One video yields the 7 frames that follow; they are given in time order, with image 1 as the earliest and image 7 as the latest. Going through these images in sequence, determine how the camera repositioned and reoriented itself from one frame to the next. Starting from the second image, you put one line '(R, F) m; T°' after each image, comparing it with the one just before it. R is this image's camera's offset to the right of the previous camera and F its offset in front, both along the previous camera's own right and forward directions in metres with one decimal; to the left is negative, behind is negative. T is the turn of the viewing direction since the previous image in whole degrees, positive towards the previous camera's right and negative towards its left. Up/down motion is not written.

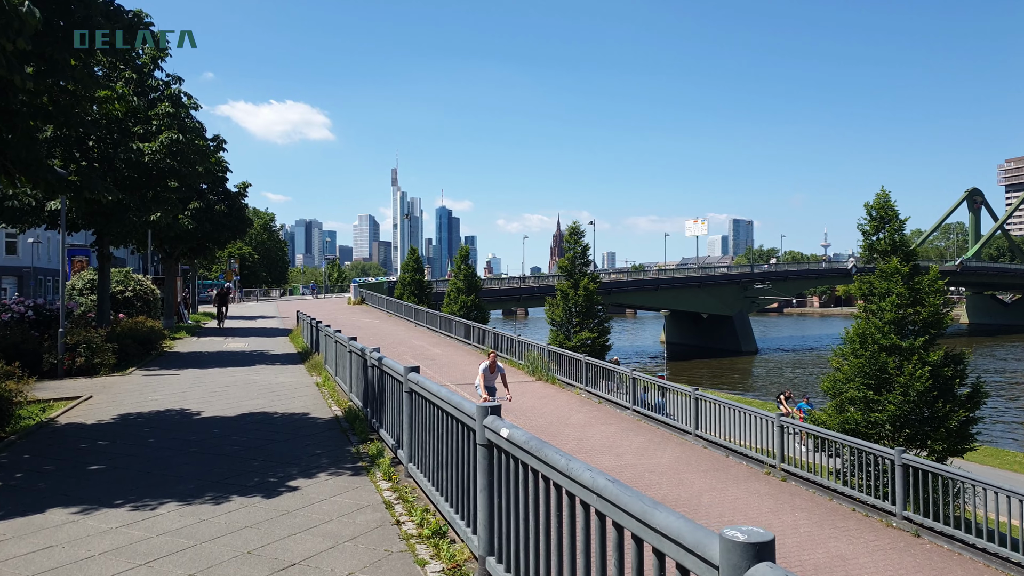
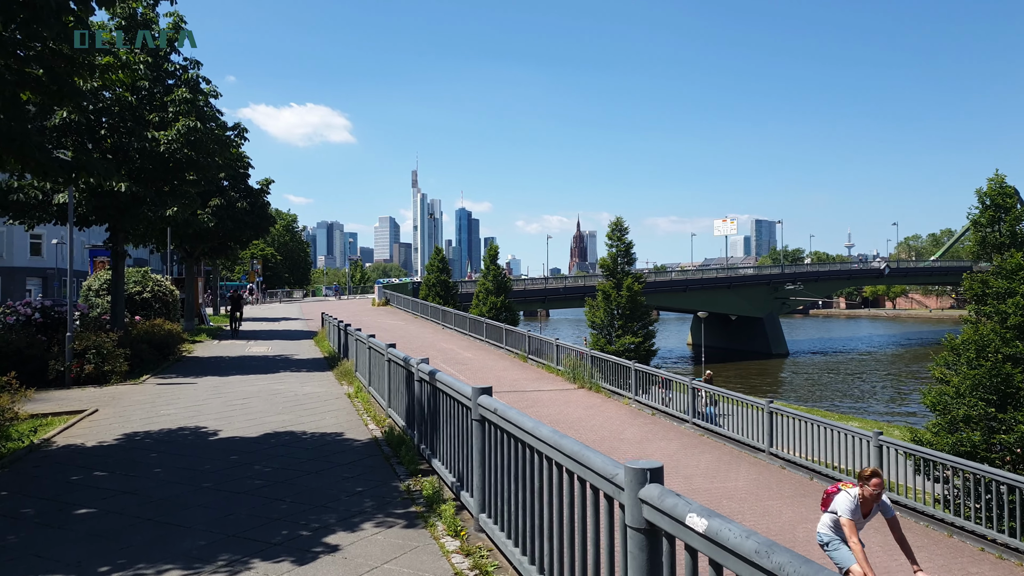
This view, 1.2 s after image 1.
(-0.5, +1.3) m; -2°
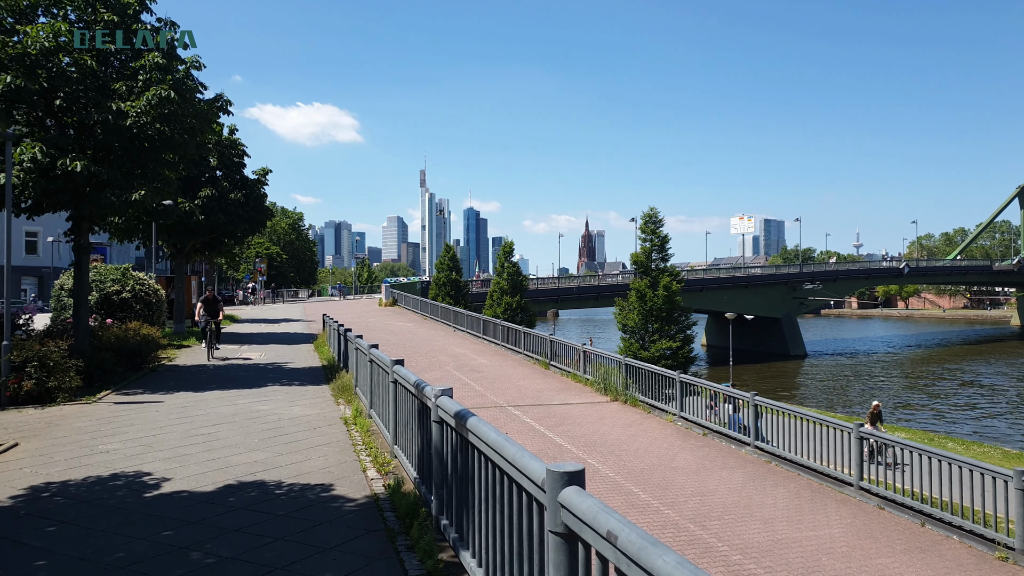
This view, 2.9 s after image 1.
(-0.4, +2.1) m; -1°
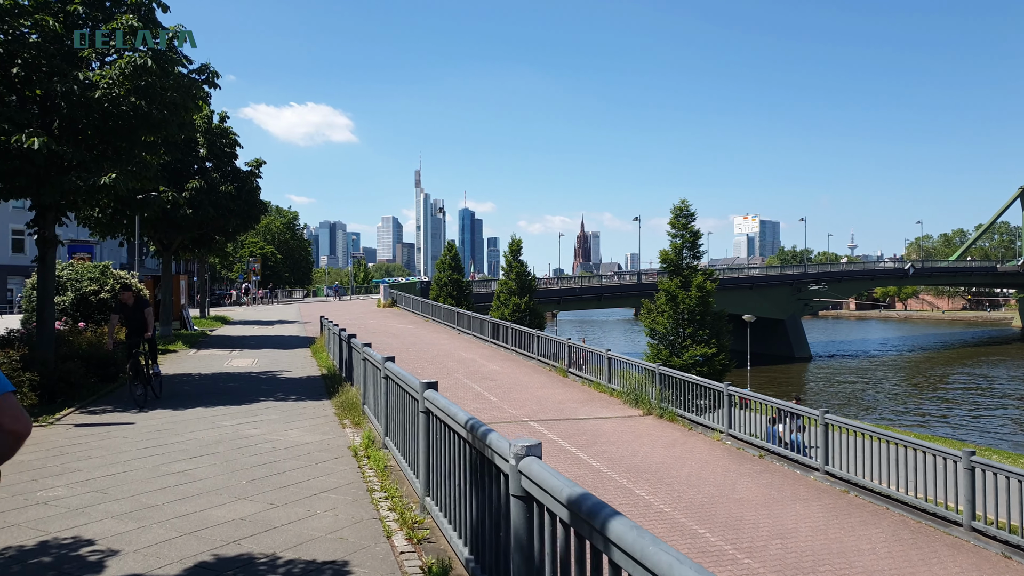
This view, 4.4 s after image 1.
(-0.5, +1.6) m; 0°
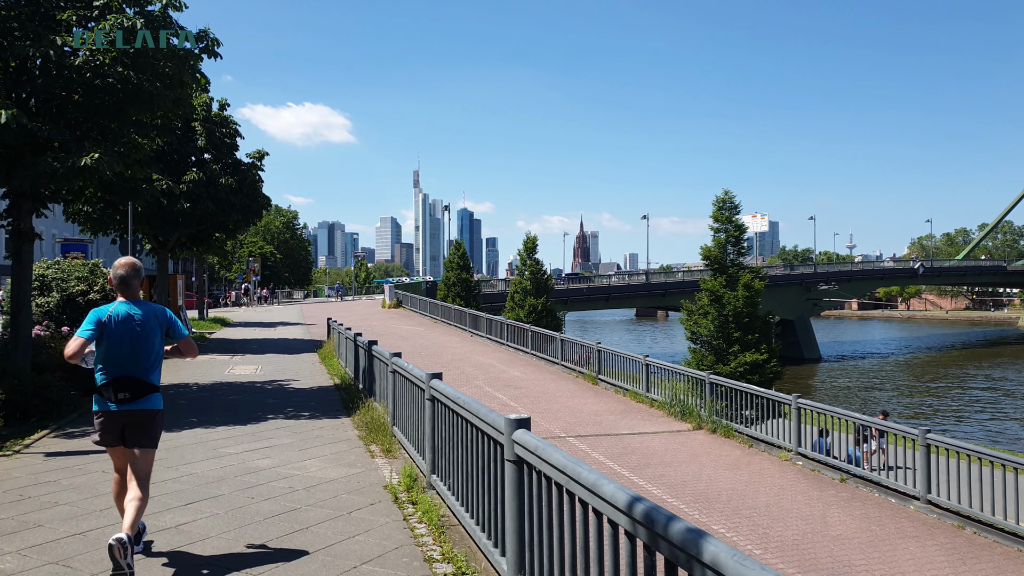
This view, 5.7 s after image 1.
(-0.6, +1.4) m; 0°
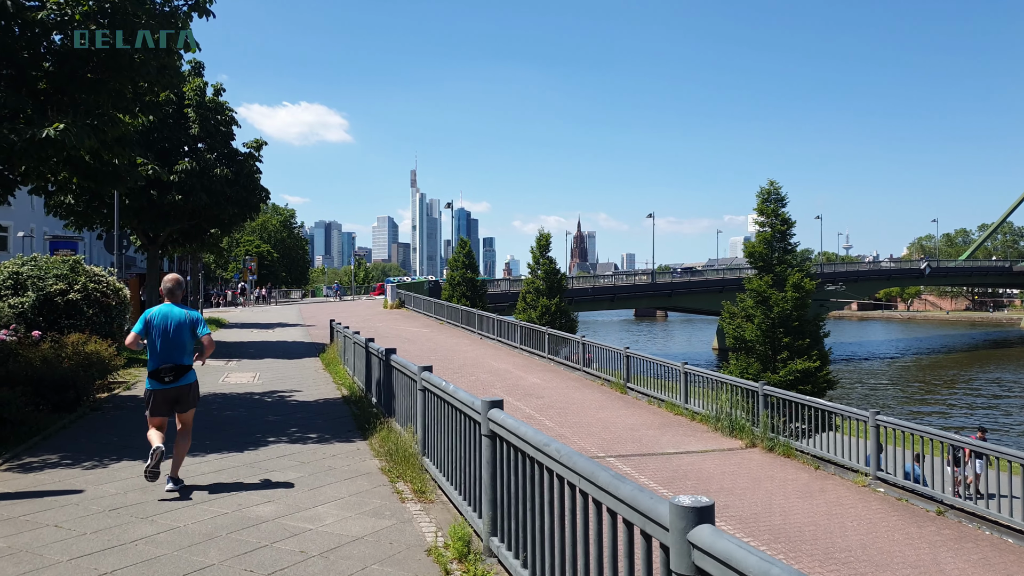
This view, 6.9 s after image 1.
(-0.5, +1.4) m; 0°
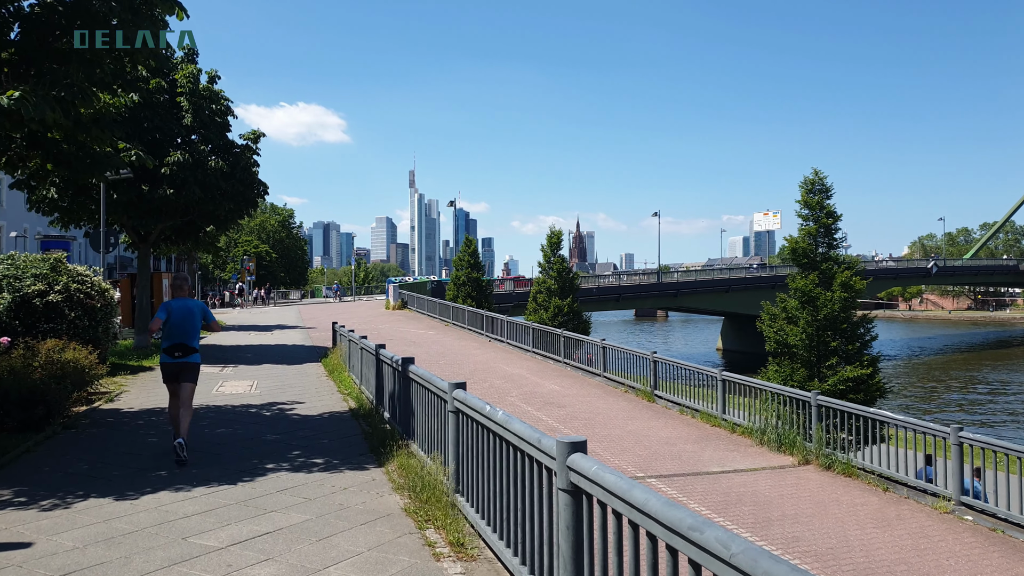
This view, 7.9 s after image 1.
(-0.4, +1.1) m; 0°
